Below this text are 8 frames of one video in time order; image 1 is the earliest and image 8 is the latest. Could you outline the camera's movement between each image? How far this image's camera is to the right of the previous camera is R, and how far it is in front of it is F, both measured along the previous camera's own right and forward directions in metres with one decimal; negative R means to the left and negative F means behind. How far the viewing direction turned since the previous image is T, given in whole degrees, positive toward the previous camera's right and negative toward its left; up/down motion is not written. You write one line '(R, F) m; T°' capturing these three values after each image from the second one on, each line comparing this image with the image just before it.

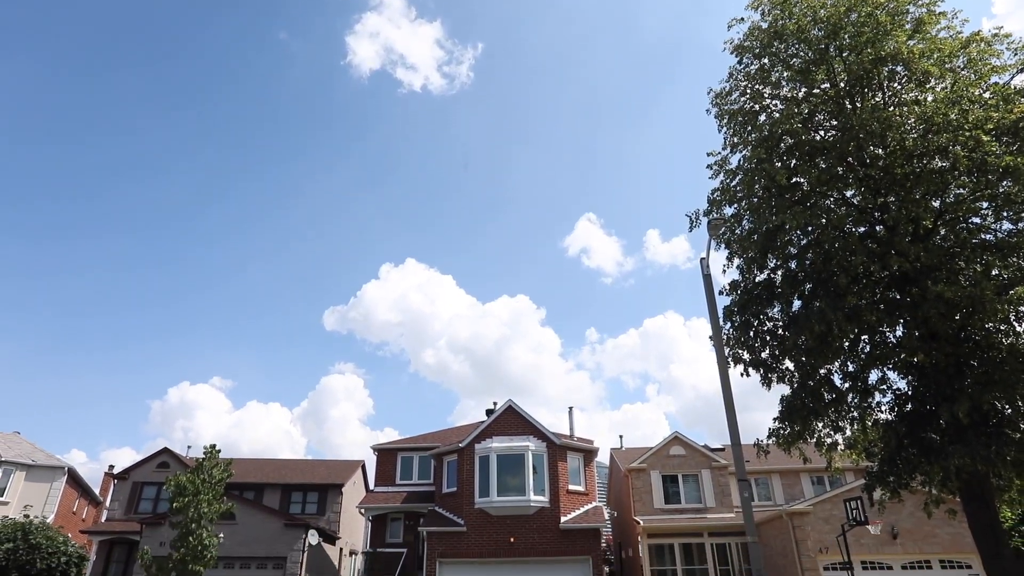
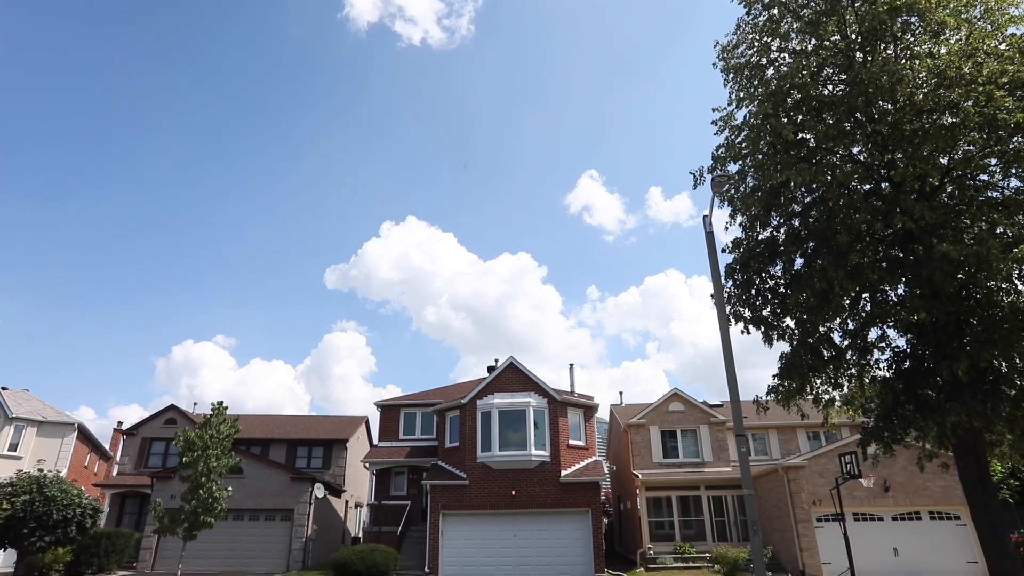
(0.0, 0.0) m; 0°
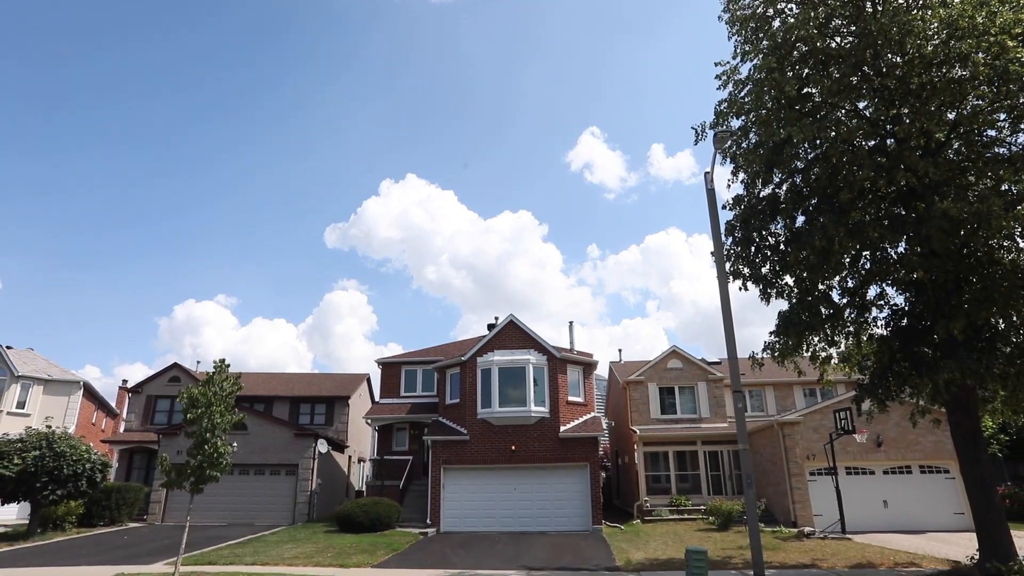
(0.0, 0.0) m; 0°
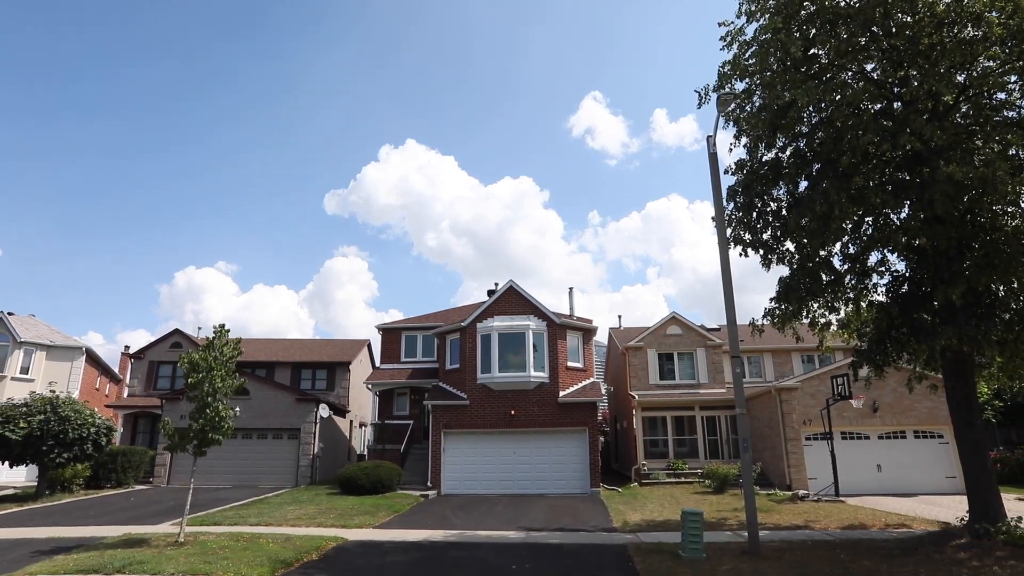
(0.0, +0.1) m; 0°
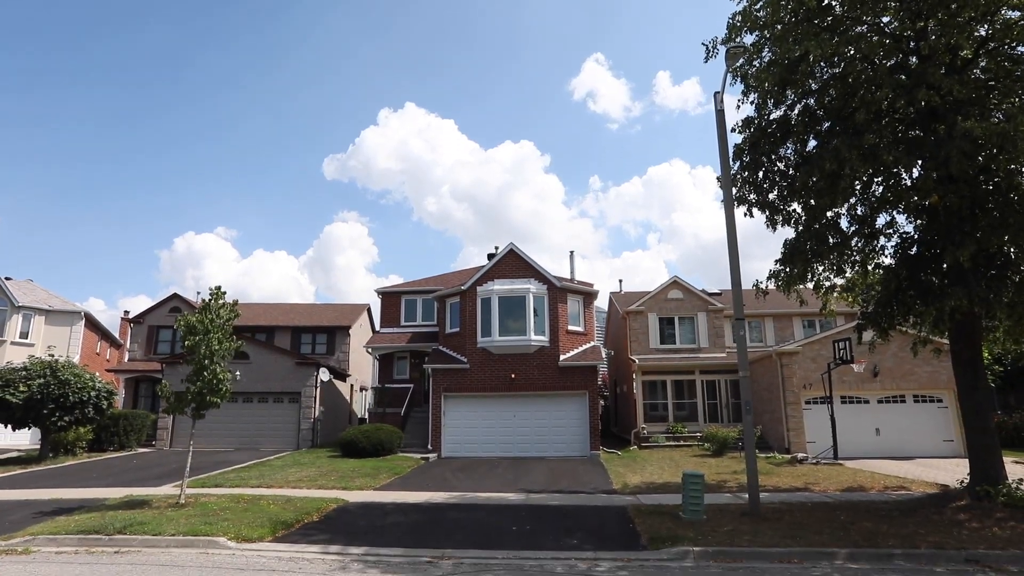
(0.0, +0.2) m; 0°
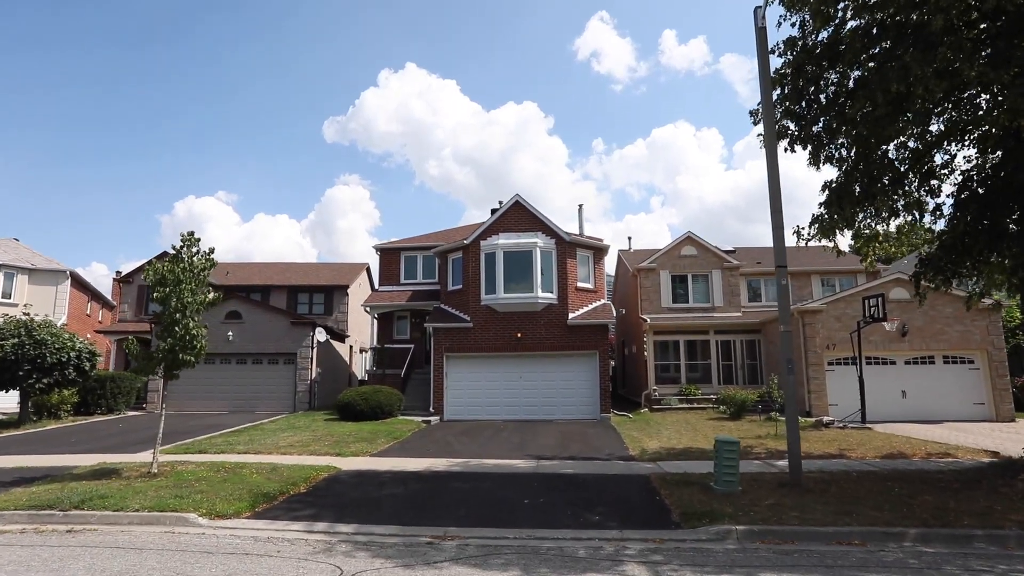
(-0.1, +1.4) m; 0°
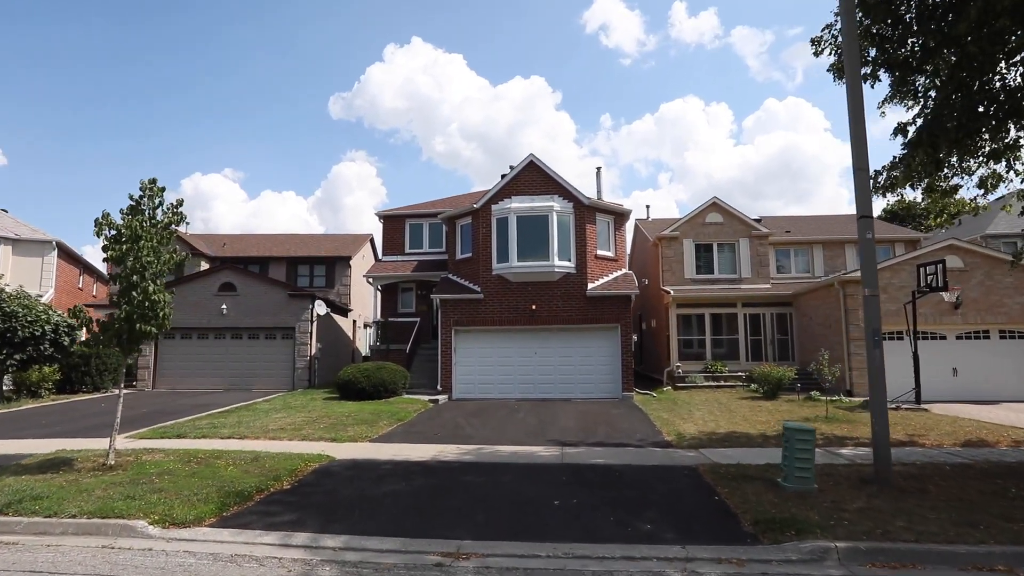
(-0.2, +1.8) m; -1°
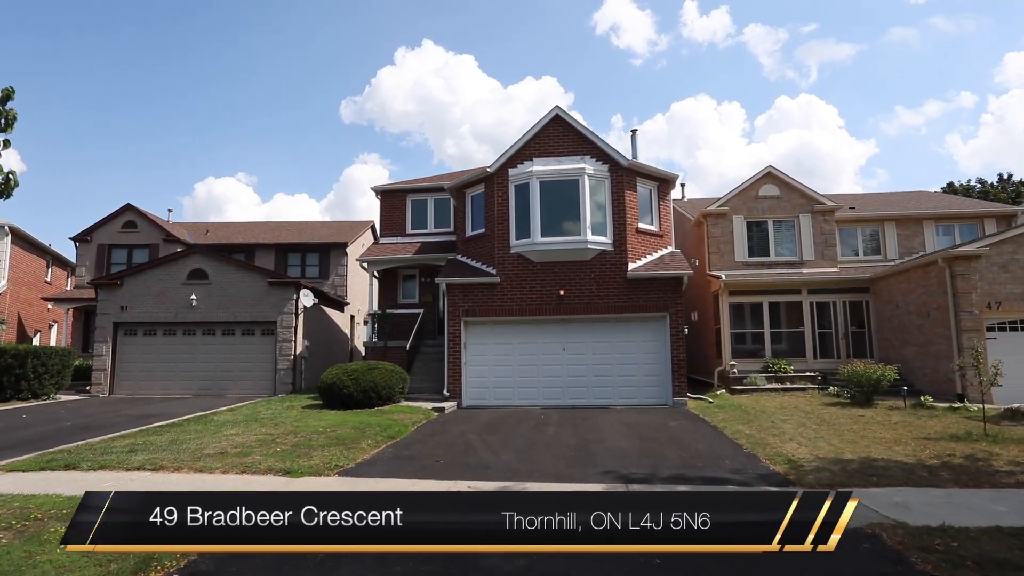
(-0.3, +3.8) m; -1°
